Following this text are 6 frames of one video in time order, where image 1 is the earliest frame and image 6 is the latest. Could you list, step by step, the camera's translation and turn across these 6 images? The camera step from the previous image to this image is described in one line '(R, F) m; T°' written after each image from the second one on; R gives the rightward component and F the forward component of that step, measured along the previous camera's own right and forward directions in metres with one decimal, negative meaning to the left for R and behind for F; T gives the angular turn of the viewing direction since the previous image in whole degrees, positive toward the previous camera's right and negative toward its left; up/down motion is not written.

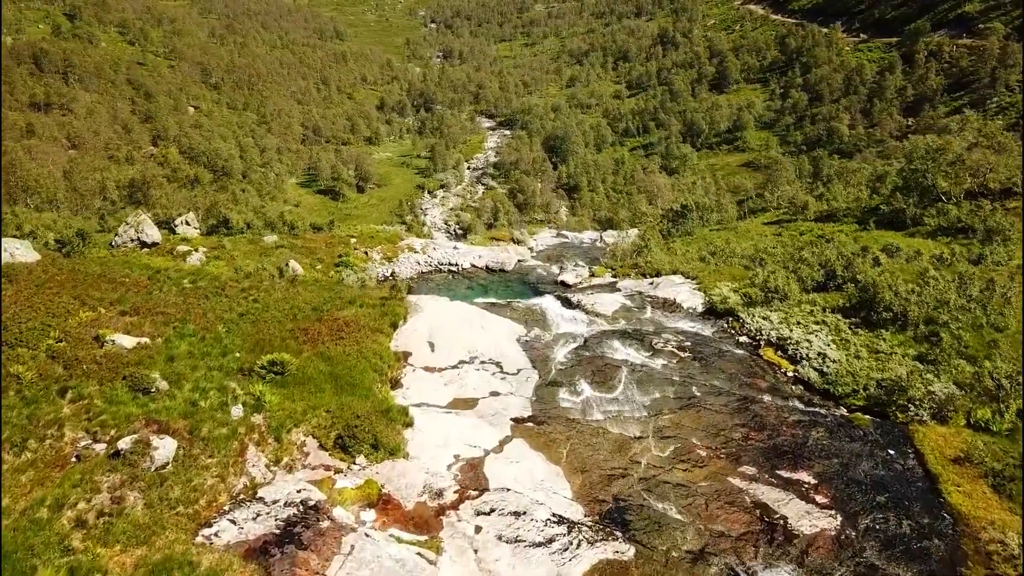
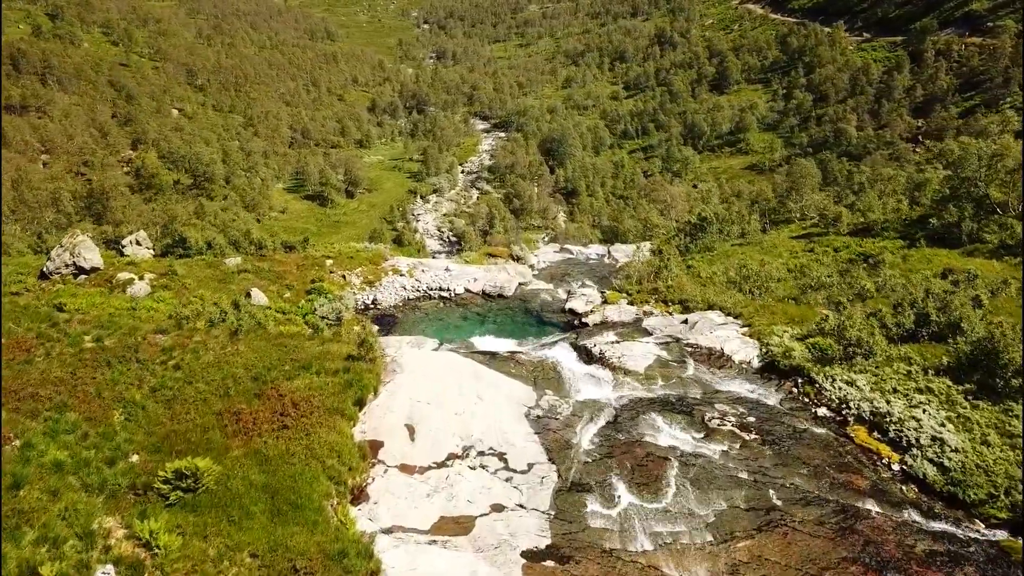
(-0.3, +7.1) m; 0°
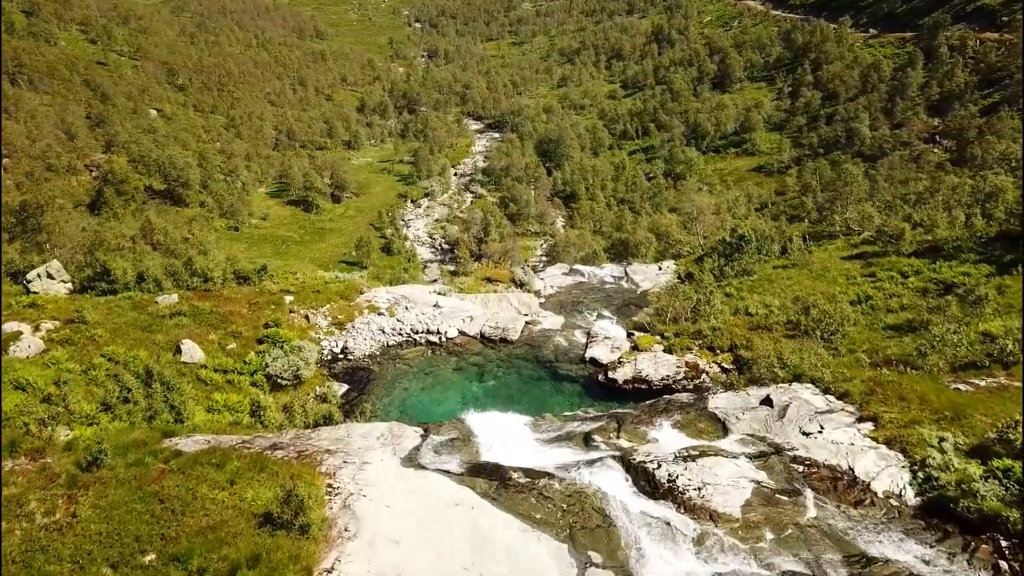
(-0.6, +9.4) m; 0°
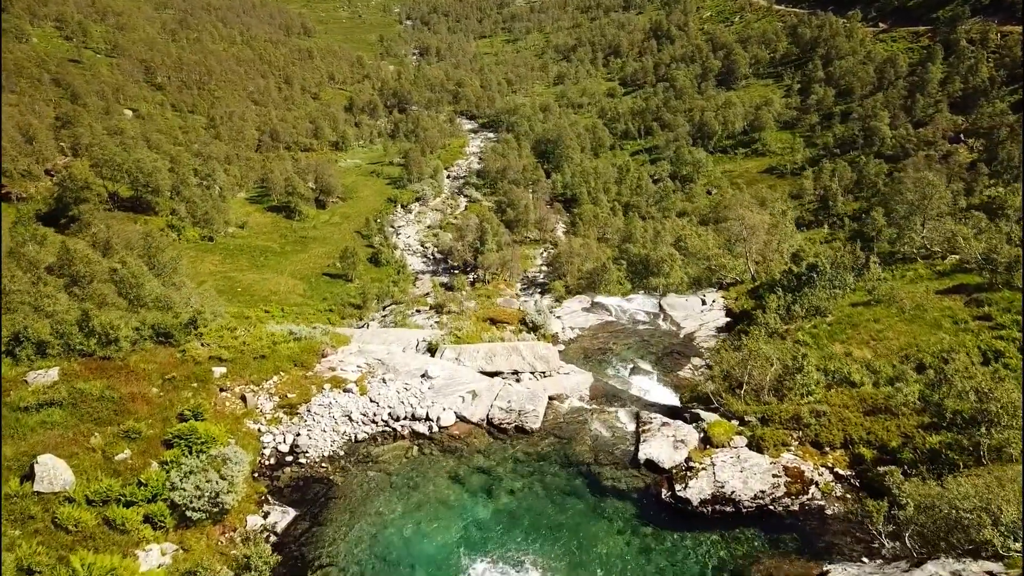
(-0.9, +10.9) m; 0°
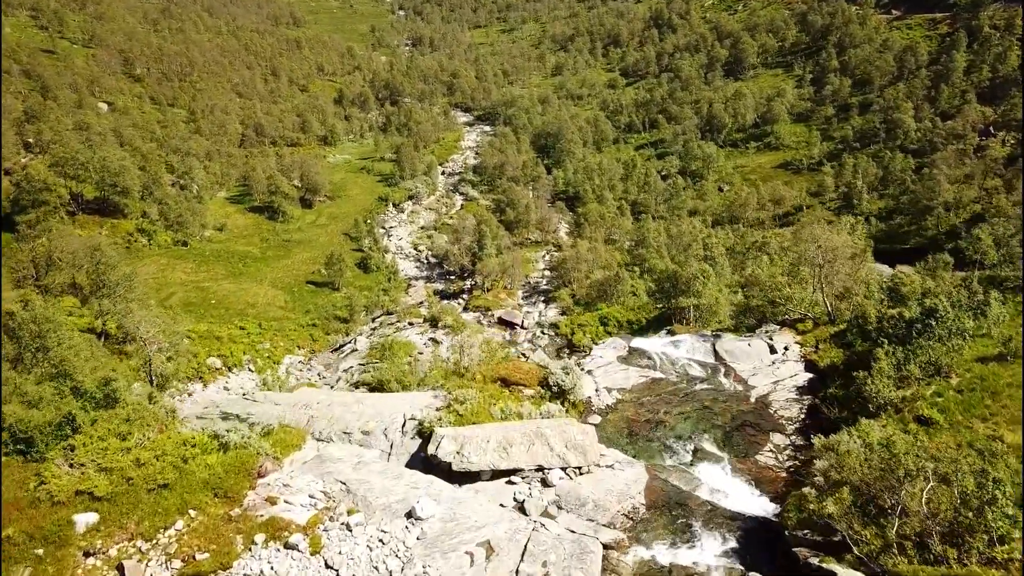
(-0.9, +10.2) m; 0°
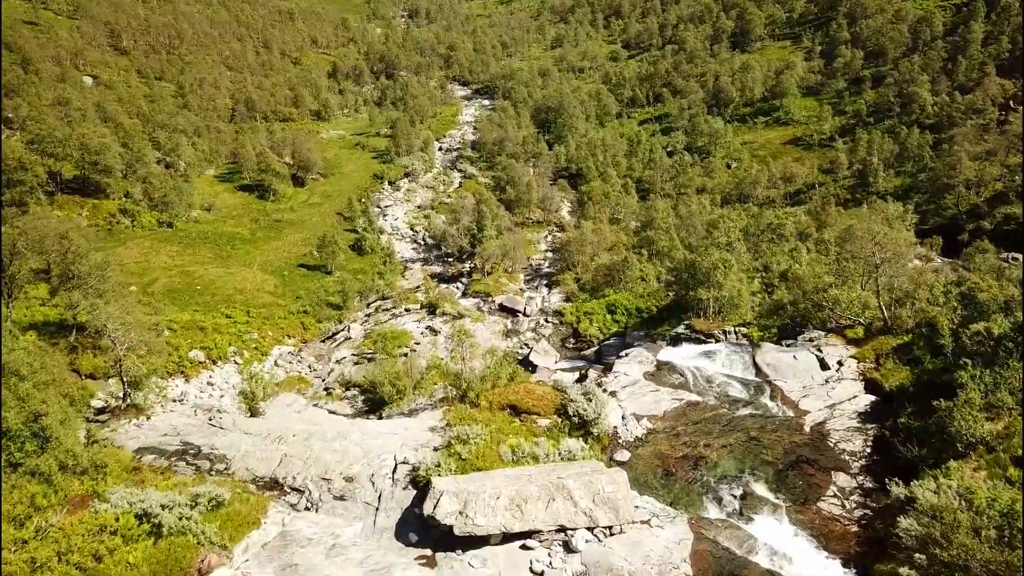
(-0.4, +5.1) m; 0°
